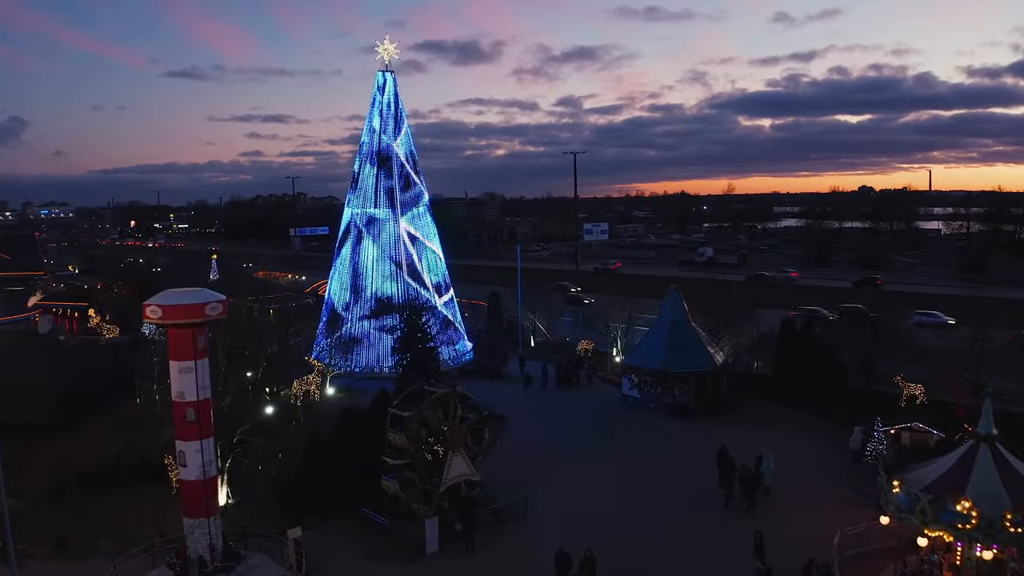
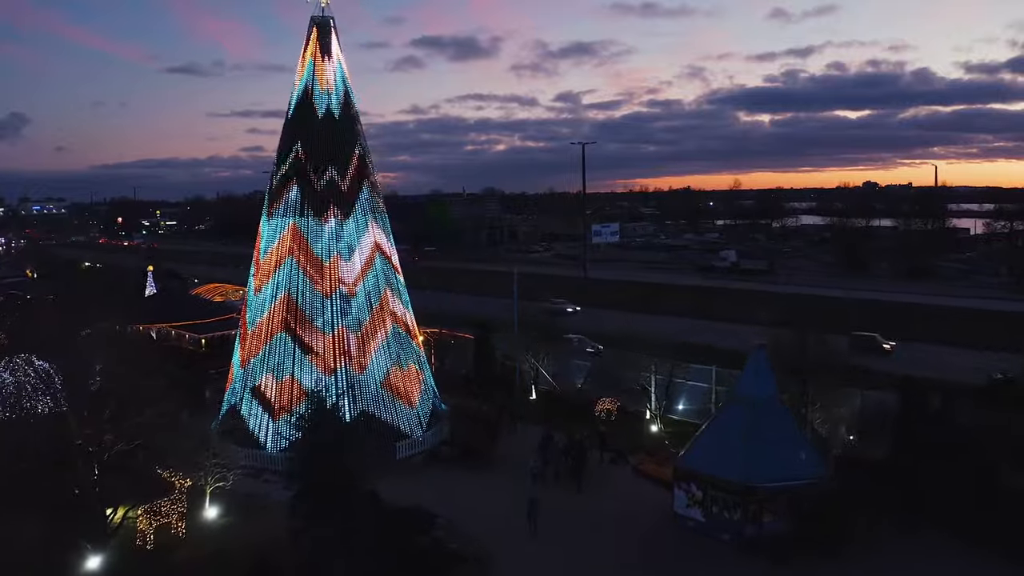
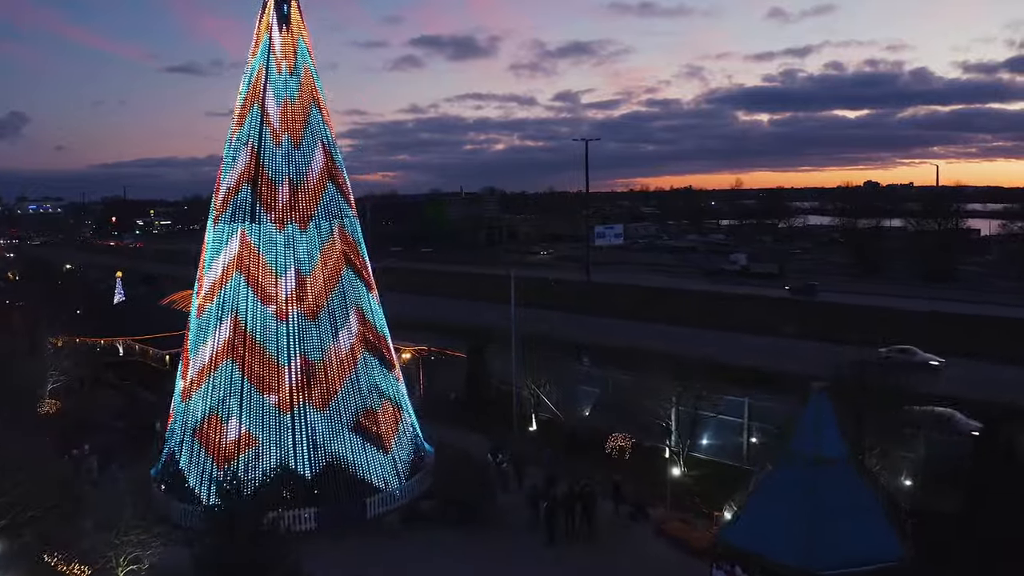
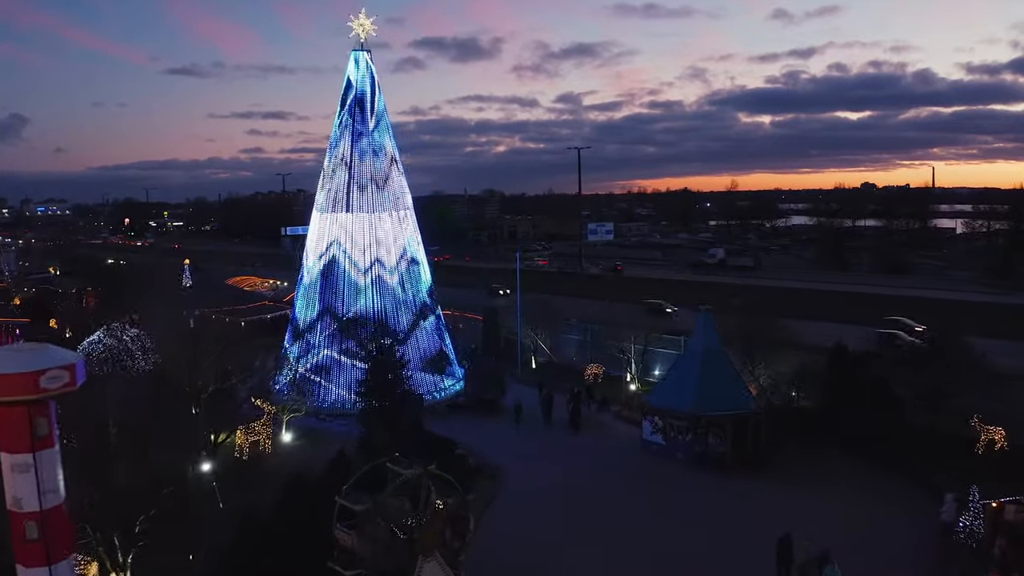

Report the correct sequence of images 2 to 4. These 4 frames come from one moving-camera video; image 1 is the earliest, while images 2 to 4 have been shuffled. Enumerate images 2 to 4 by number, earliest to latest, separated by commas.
4, 2, 3
